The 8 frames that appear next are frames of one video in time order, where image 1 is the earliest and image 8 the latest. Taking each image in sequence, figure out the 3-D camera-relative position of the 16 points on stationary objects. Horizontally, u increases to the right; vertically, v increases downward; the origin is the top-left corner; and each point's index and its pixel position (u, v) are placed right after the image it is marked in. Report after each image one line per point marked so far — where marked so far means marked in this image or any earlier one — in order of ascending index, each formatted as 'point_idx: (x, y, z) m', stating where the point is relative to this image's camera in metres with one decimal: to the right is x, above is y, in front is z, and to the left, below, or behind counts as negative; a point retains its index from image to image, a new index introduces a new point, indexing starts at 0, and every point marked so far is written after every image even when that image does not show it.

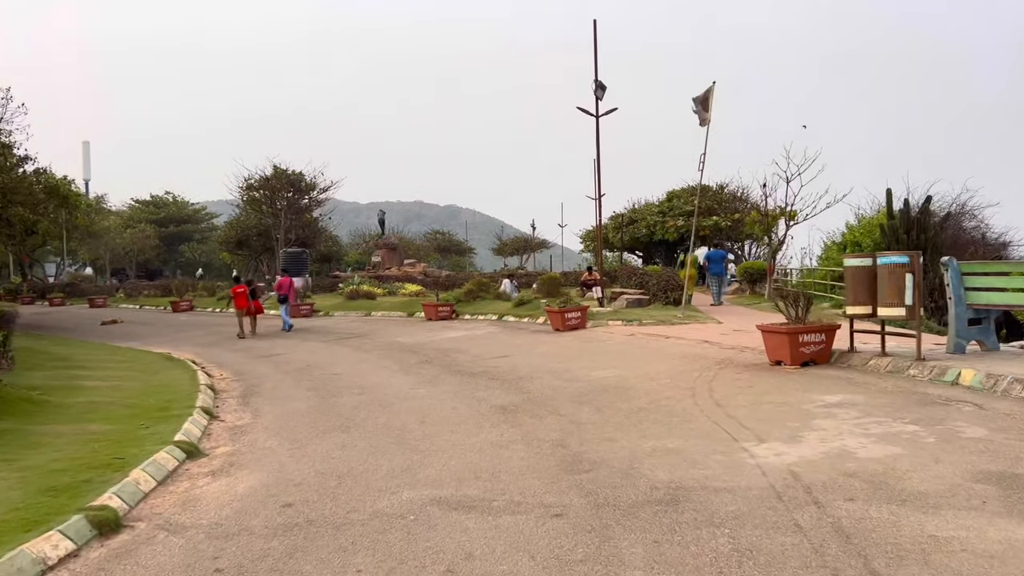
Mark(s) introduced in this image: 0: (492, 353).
0: (-0.3, -1.0, +12.3) m
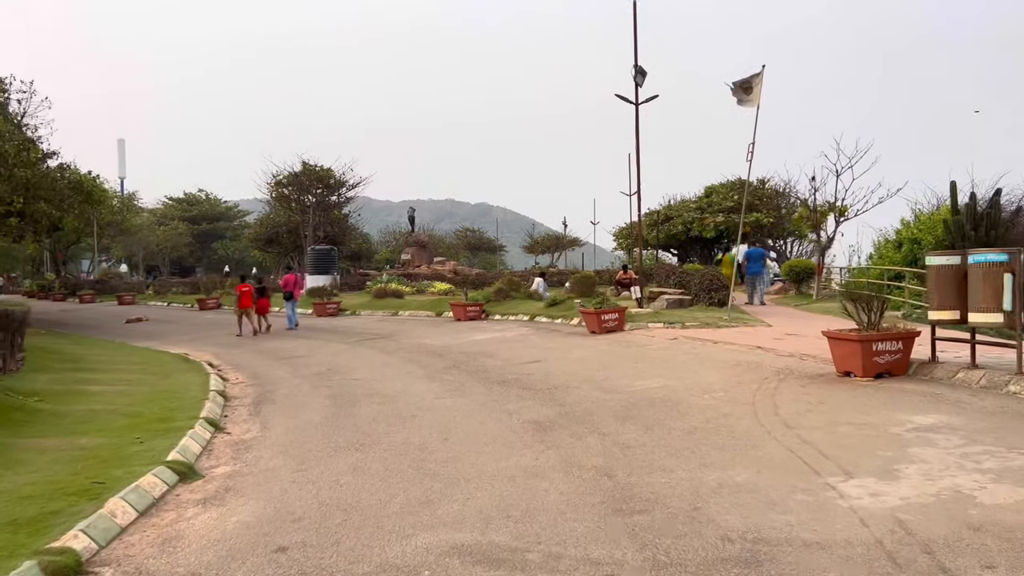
0: (+0.2, -1.0, +11.4) m
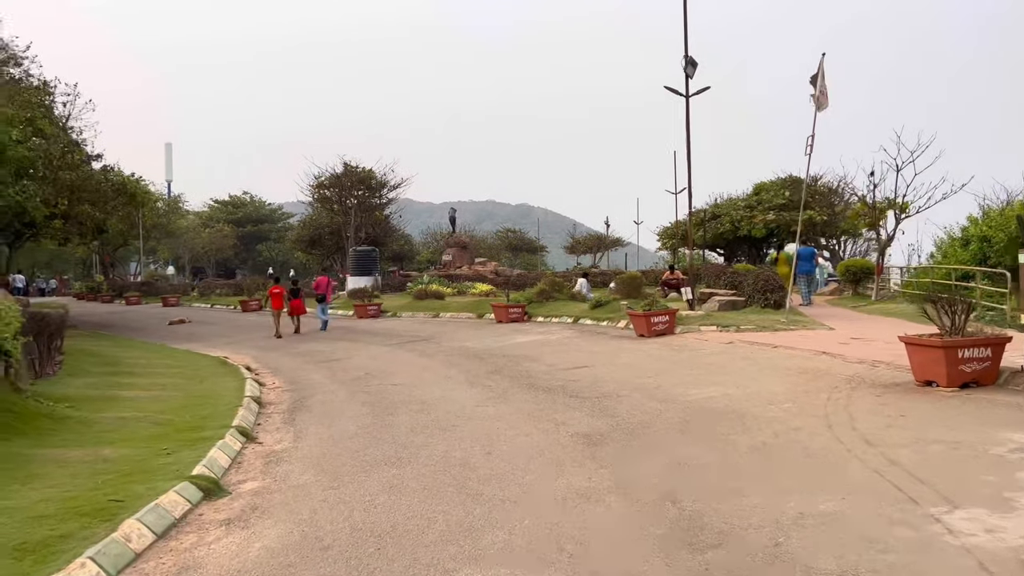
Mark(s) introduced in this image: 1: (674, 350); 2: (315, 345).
0: (+0.8, -1.0, +10.9) m
1: (+2.2, -0.9, +11.0) m
2: (-4.1, -1.2, +16.5) m
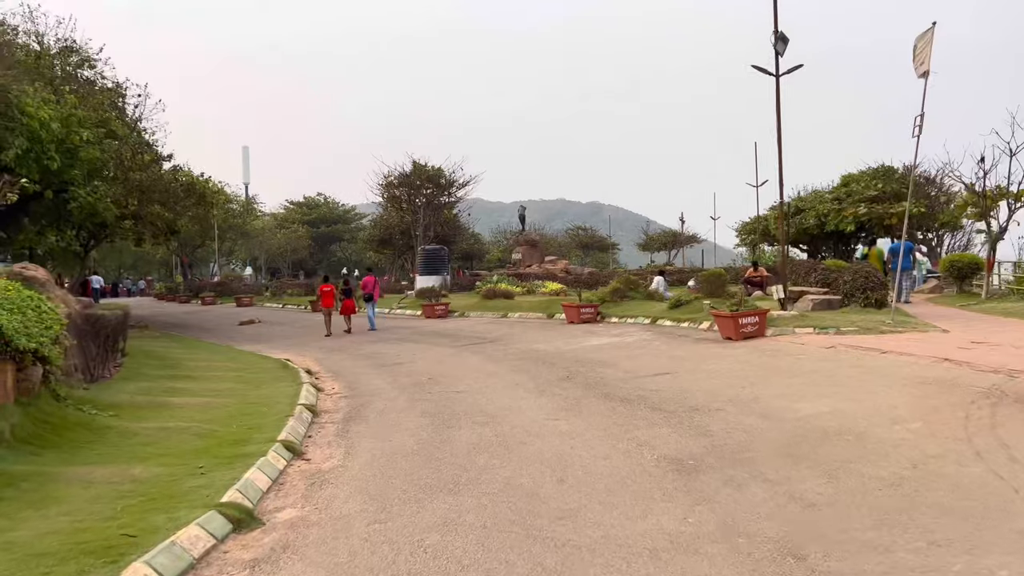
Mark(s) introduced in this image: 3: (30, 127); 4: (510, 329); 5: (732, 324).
0: (+1.7, -1.0, +9.9) m
1: (+3.2, -0.8, +9.9) m
2: (-2.6, -1.2, +15.9) m
3: (-10.1, +3.4, +16.8) m
4: (0.0, -0.9, +16.9) m
5: (+3.2, -0.5, +11.6) m
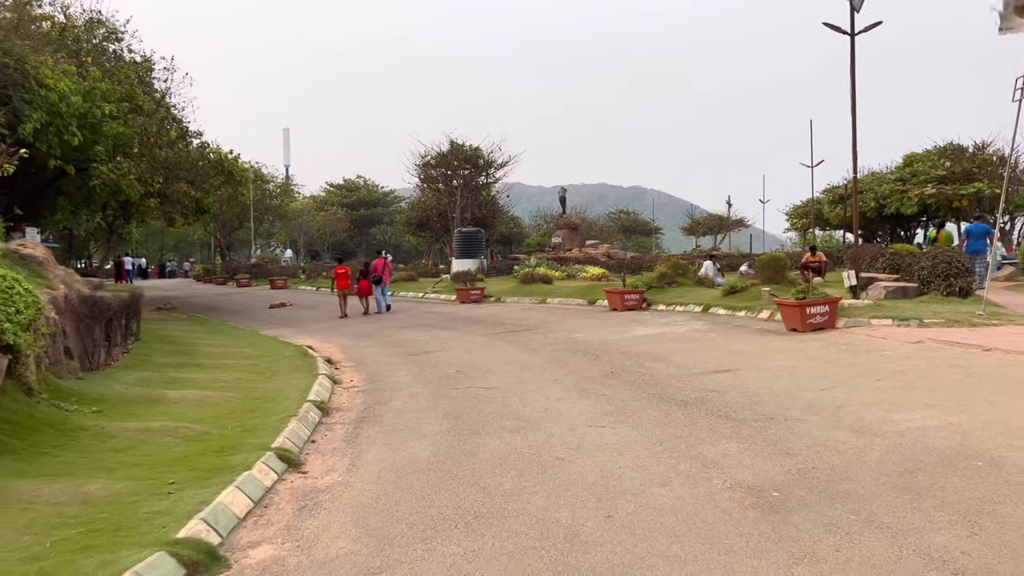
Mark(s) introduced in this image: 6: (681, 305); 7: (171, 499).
0: (+2.1, -0.8, +8.7) m
1: (+3.6, -0.7, +8.6) m
2: (-1.9, -0.8, +14.9) m
3: (-9.3, +3.8, +16.1) m
4: (+0.7, -0.6, +15.7) m
5: (+3.7, -0.3, +10.3) m
6: (+3.1, -0.3, +14.6) m
7: (-1.9, -1.2, +4.5) m
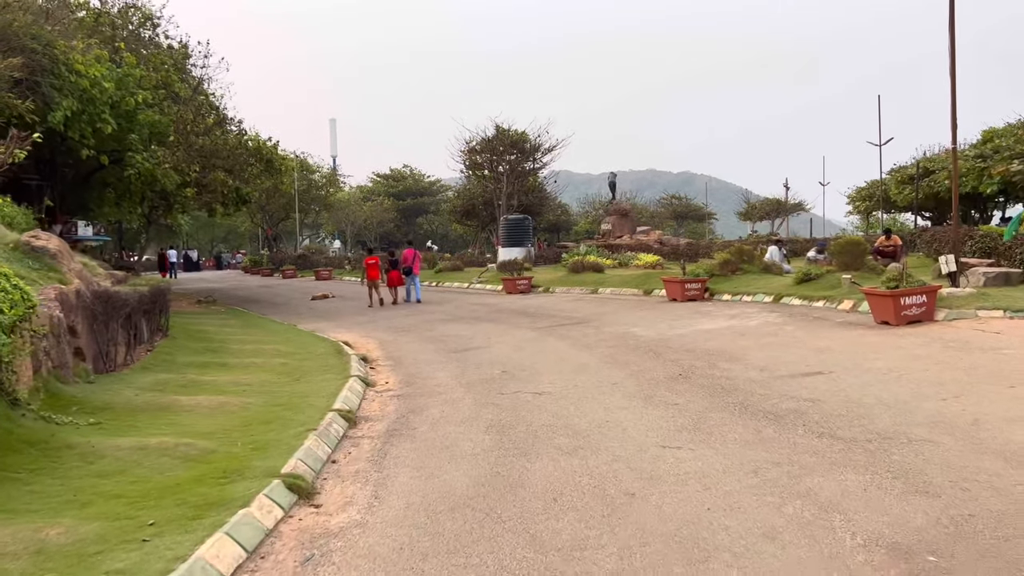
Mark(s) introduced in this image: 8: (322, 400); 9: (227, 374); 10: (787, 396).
0: (+2.6, -0.7, +7.5) m
1: (+4.1, -0.6, +7.4) m
2: (-1.1, -0.7, +13.9) m
3: (-8.4, +3.9, +15.5) m
4: (+1.6, -0.4, +14.6) m
5: (+4.3, -0.2, +9.0) m
6: (+4.0, -0.1, +13.3) m
7: (-1.7, -1.2, +3.6) m
8: (-1.7, -1.0, +7.2) m
9: (-3.2, -1.0, +9.1) m
10: (+2.1, -0.8, +6.2) m
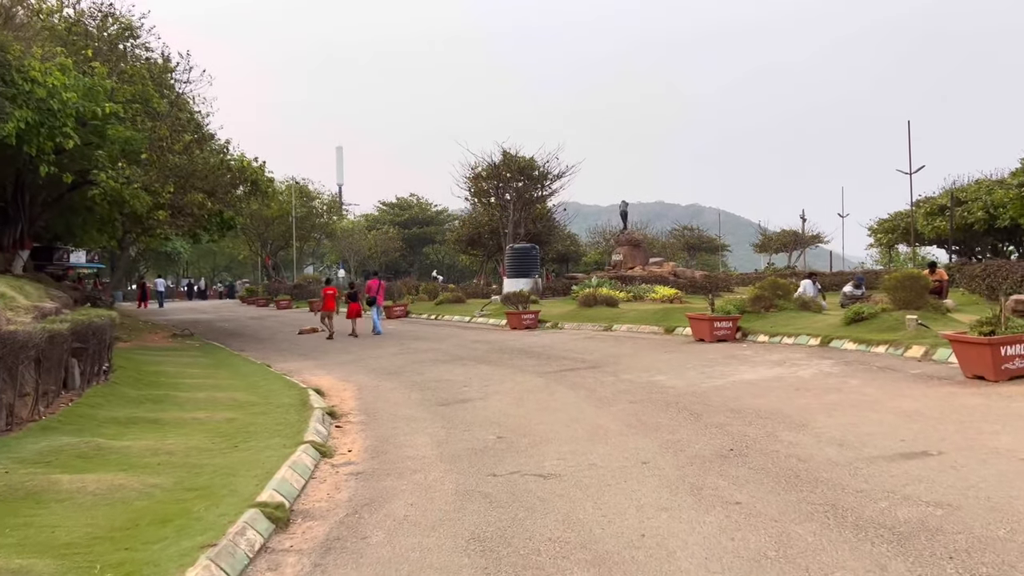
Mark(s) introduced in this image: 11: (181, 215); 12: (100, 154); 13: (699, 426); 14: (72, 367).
0: (+2.6, -1.1, +5.6) m
1: (+4.1, -0.9, +5.5) m
2: (-1.0, -1.2, +12.1) m
3: (-8.3, +3.3, +13.9) m
4: (+1.7, -1.0, +12.8) m
5: (+4.3, -0.6, +7.1) m
6: (+4.0, -0.7, +11.5) m
7: (-1.7, -1.3, +1.7) m
8: (-1.7, -1.3, +5.4) m
9: (-3.3, -1.3, +7.3) m
10: (+2.1, -1.1, +4.3) m
11: (-7.9, +1.8, +19.4) m
12: (-8.3, +2.7, +16.0) m
13: (+1.5, -1.1, +6.6) m
14: (-5.1, -0.9, +9.5) m
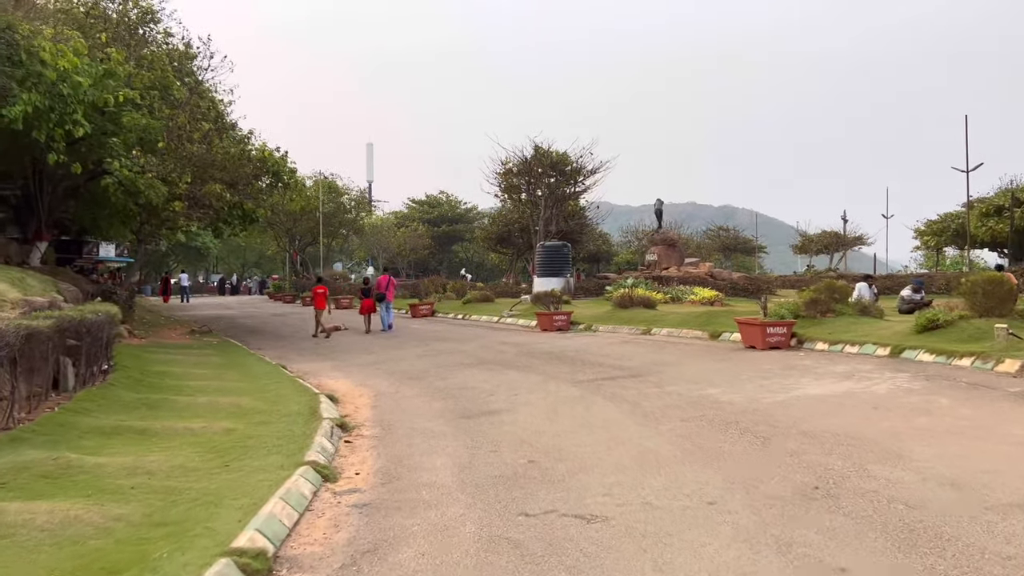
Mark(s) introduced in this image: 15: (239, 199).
0: (+2.8, -1.1, +4.5) m
1: (+4.3, -1.0, +4.3) m
2: (-0.6, -1.2, +11.1) m
3: (-7.7, +3.5, +13.2) m
4: (+2.2, -1.0, +11.7) m
5: (+4.5, -0.7, +6.0) m
6: (+4.4, -0.7, +10.3) m
7: (-1.7, -1.3, +0.8) m
8: (-1.5, -1.3, +4.4) m
9: (-3.0, -1.3, +6.4) m
10: (+2.2, -1.1, +3.3) m
11: (-7.2, +1.9, +18.7) m
12: (-7.6, +2.8, +15.3) m
13: (+1.8, -1.1, +5.5) m
14: (-4.7, -0.8, +8.6) m
15: (-6.5, +2.1, +19.2) m
